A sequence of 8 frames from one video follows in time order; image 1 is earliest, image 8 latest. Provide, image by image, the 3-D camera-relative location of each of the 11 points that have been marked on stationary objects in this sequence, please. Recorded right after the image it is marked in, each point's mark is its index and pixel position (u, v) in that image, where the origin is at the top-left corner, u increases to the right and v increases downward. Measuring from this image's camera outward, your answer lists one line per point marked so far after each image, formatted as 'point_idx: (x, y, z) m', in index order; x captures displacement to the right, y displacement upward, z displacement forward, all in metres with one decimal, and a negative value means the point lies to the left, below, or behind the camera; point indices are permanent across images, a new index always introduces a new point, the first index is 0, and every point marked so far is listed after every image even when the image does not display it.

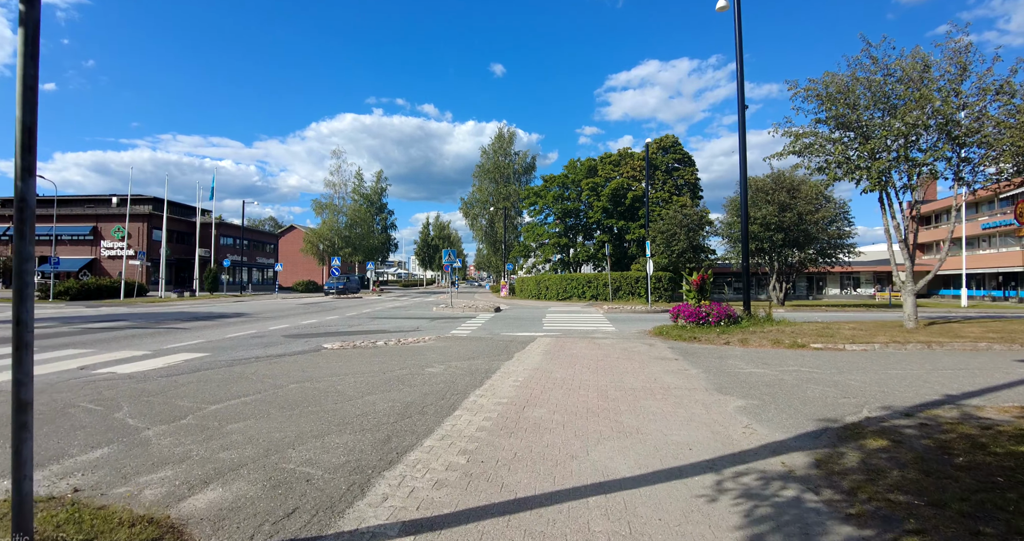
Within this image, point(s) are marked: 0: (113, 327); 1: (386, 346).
0: (-13.2, -1.5, +17.0) m
1: (-2.8, -1.8, +11.9) m
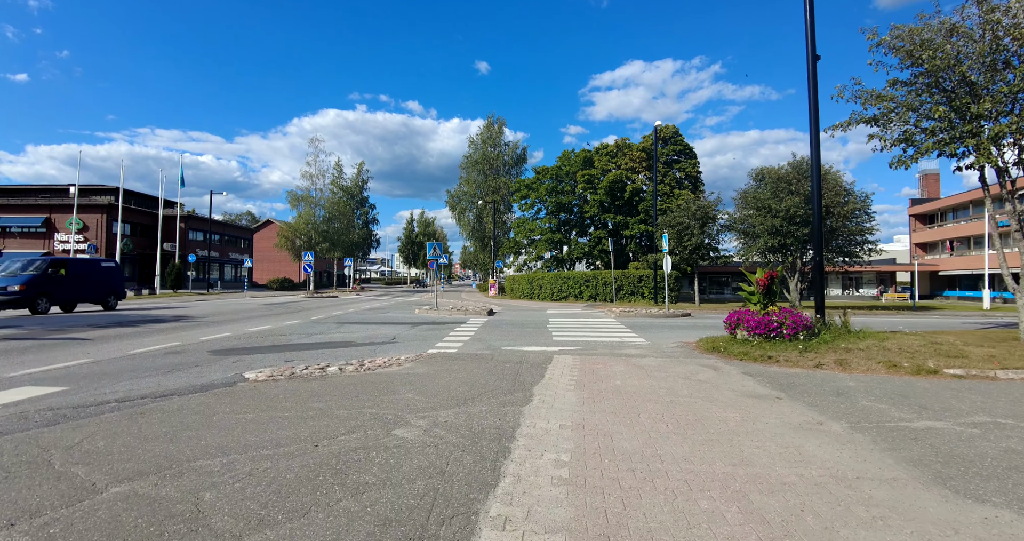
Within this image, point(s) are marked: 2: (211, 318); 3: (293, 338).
0: (-13.1, -1.3, +12.8) m
1: (-2.6, -1.7, +8.0) m
2: (-10.0, -1.6, +17.0) m
3: (-5.5, -1.7, +12.8) m
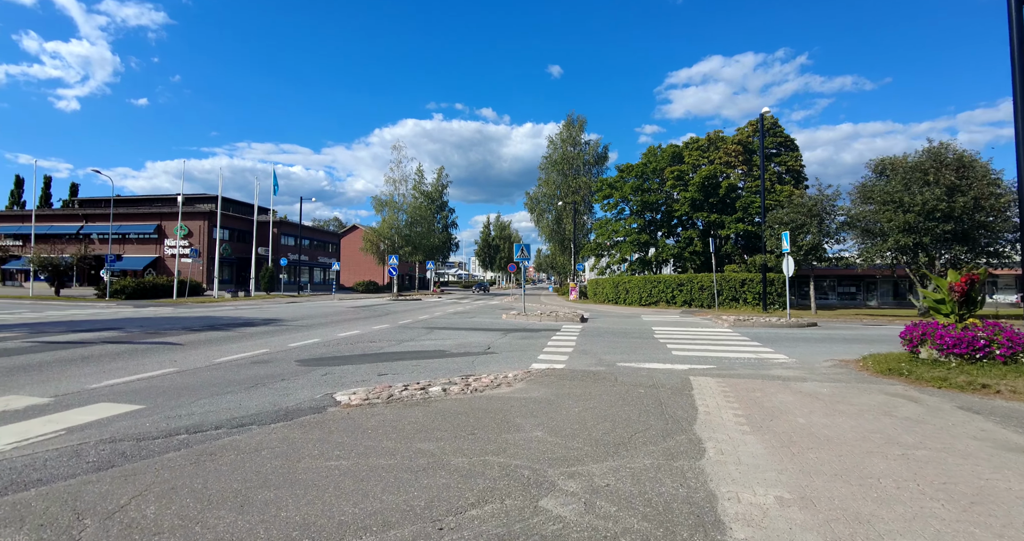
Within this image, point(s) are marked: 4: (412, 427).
0: (-10.5, -1.4, +12.8) m
1: (-0.8, -1.7, +6.5) m
2: (-6.8, -1.7, +16.5) m
3: (-3.0, -1.8, +11.7) m
4: (-1.0, -1.6, +5.2) m
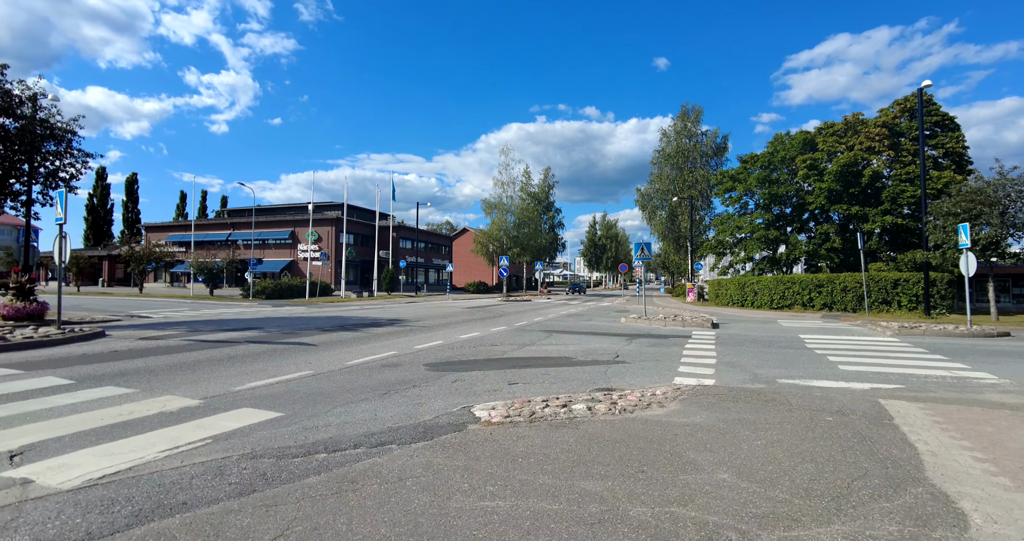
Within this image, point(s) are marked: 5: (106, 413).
0: (-7.3, -1.5, +13.7) m
1: (+1.0, -1.7, +5.7) m
2: (-3.0, -1.7, +16.6) m
3: (-0.1, -1.8, +11.2) m
4: (+0.5, -1.6, +4.4) m
5: (-3.9, -1.4, +4.8) m
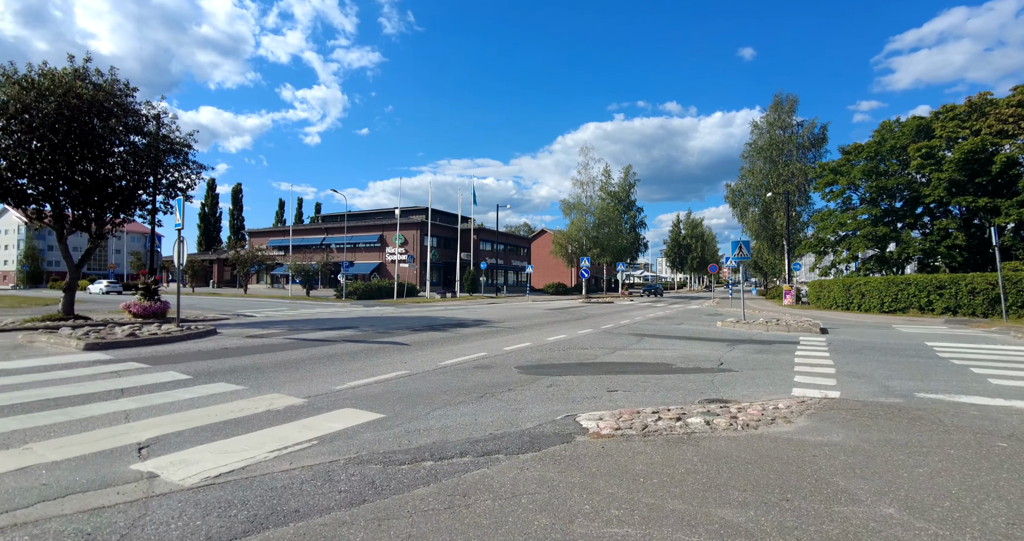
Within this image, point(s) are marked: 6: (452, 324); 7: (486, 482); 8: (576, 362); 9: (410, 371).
0: (-4.9, -1.5, +14.3) m
1: (+2.1, -1.6, +5.1) m
2: (-0.2, -1.7, +16.4) m
3: (+1.8, -1.8, +10.7) m
4: (+1.4, -1.6, +3.8) m
5: (-2.8, -1.4, +4.9) m
6: (-1.9, -1.7, +15.4) m
7: (-0.2, -1.5, +3.5) m
8: (+1.2, -1.8, +9.5) m
9: (-1.5, -1.5, +7.4) m
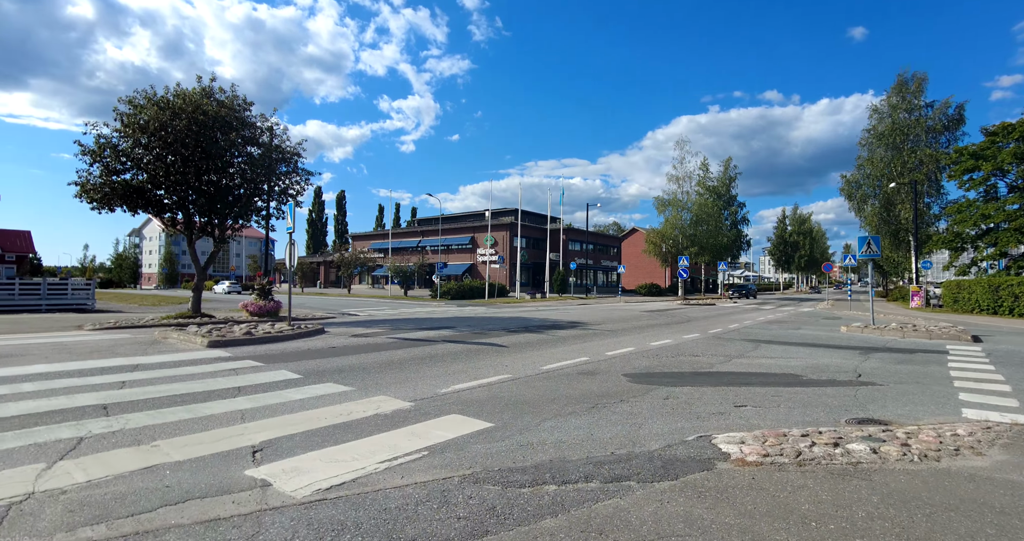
0: (-2.2, -1.5, +14.4) m
1: (+3.2, -1.6, +4.1) m
2: (+2.8, -1.7, +15.7) m
3: (+3.8, -1.8, +9.7) m
4: (+2.3, -1.6, +3.0) m
5: (-1.7, -1.4, +4.8) m
6: (+1.0, -1.7, +15.0) m
7: (+0.6, -1.5, +3.0) m
8: (+3.0, -1.7, +8.7) m
9: (0.0, -1.5, +7.1) m
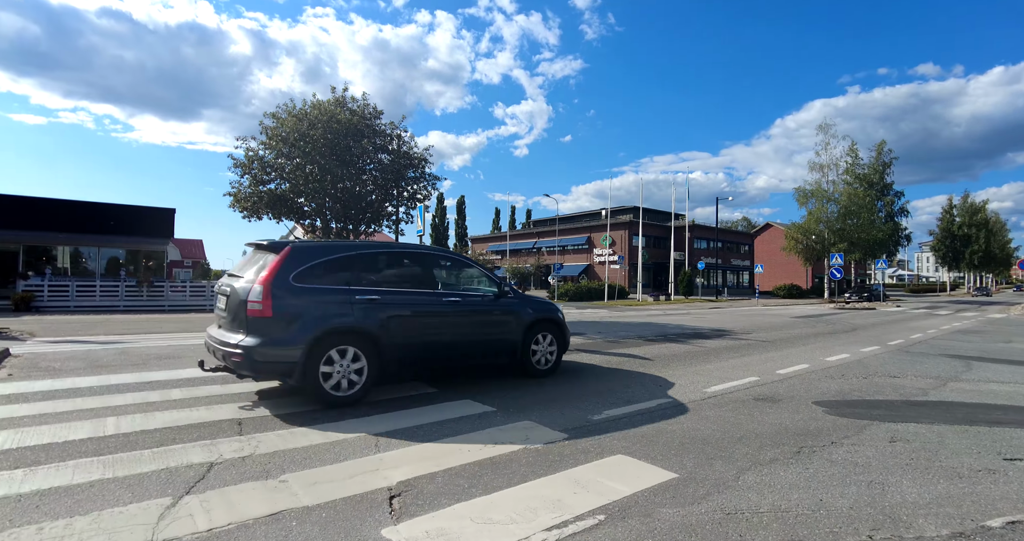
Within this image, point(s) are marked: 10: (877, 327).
0: (+1.4, -1.5, +13.5) m
1: (+4.3, -1.6, +2.3) m
2: (+6.5, -1.7, +13.7) m
3: (+6.2, -1.8, +7.6) m
4: (+3.2, -1.6, +1.4) m
5: (-0.3, -1.4, +4.0) m
6: (+4.6, -1.7, +13.4) m
7: (+1.6, -1.5, +1.7) m
8: (+5.2, -1.7, +6.8) m
9: (+1.9, -1.5, +5.9) m
10: (+13.2, -2.0, +18.4) m
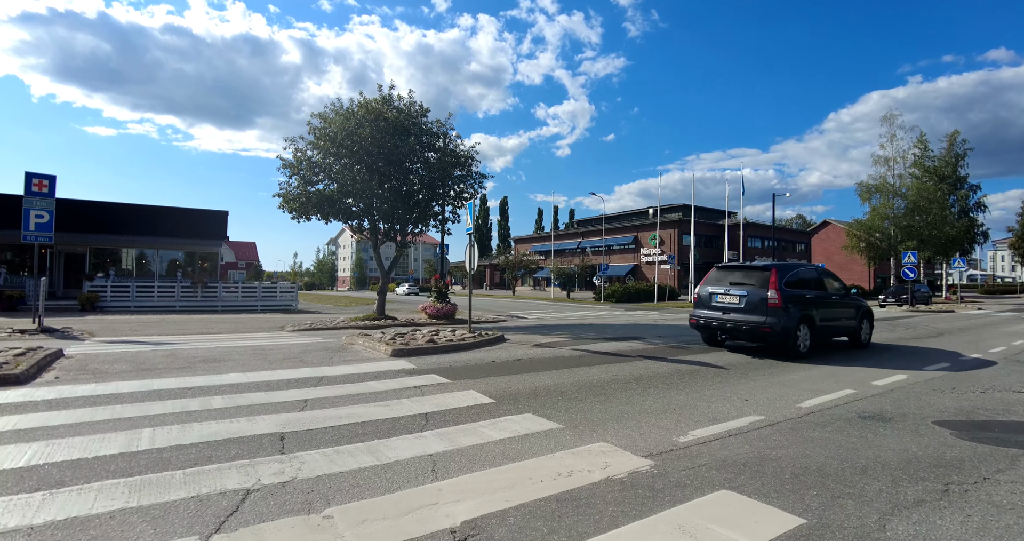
0: (+2.7, -1.5, +12.7) m
1: (+4.7, -1.5, +1.3) m
2: (+7.9, -1.7, +12.5) m
3: (+7.0, -1.7, +6.4) m
4: (+3.5, -1.5, +0.5) m
5: (+0.2, -1.4, +3.4) m
6: (+5.9, -1.7, +12.3) m
7: (+1.9, -1.4, +1.0) m
8: (+5.9, -1.7, +5.7) m
9: (+2.6, -1.5, +5.1) m
10: (+14.8, -2.0, +16.6) m
